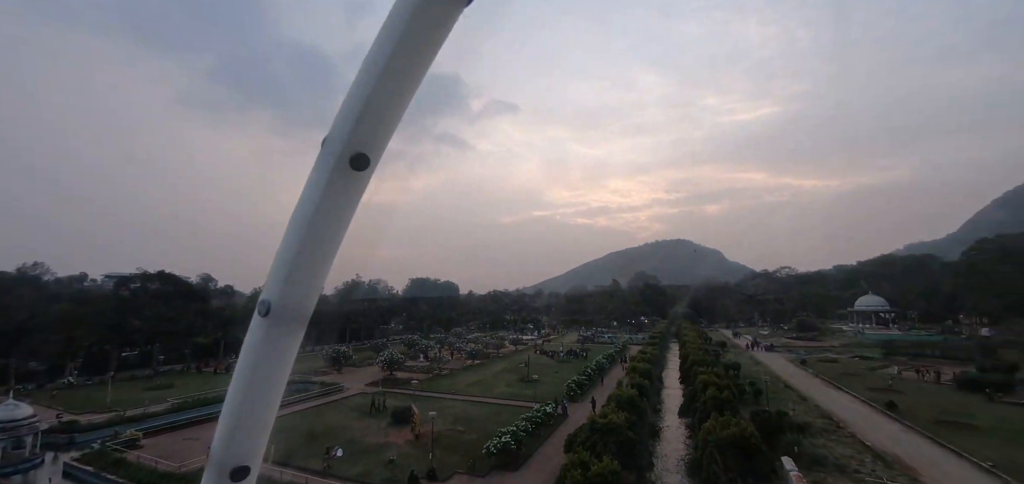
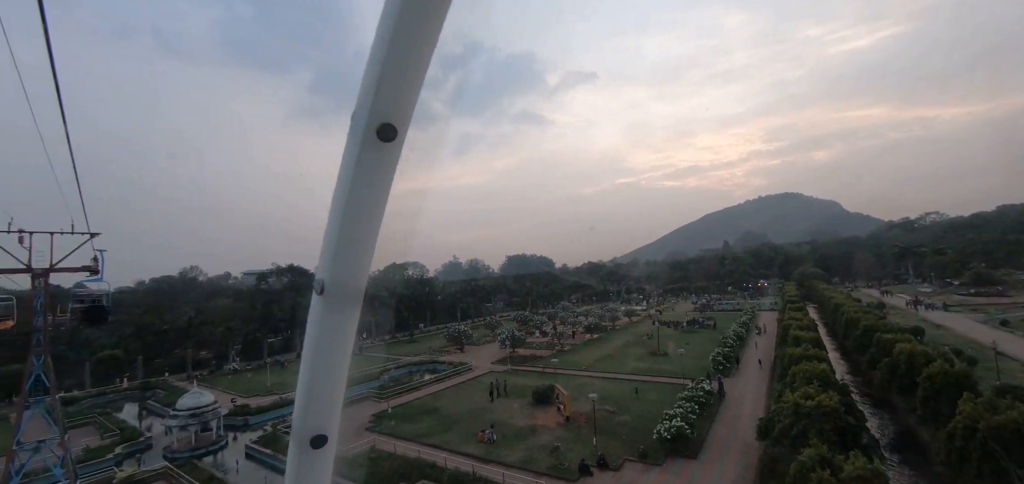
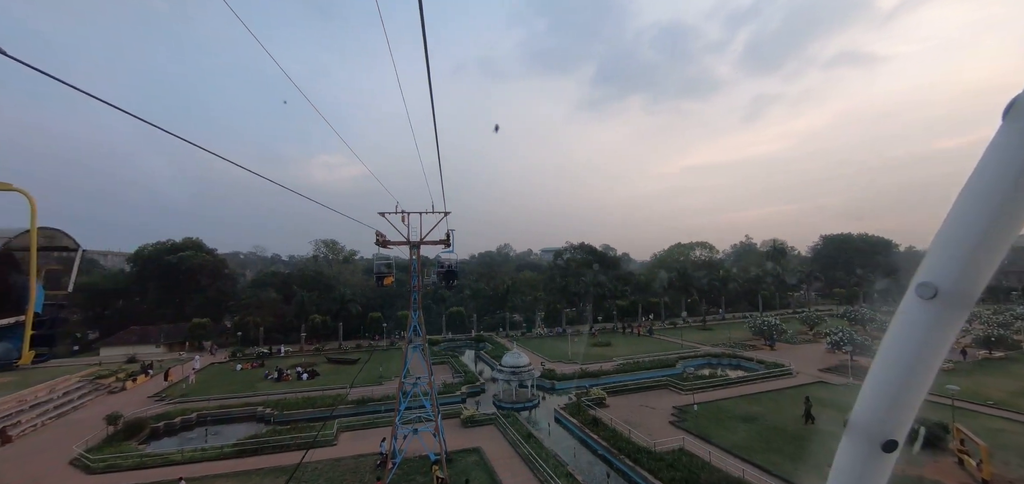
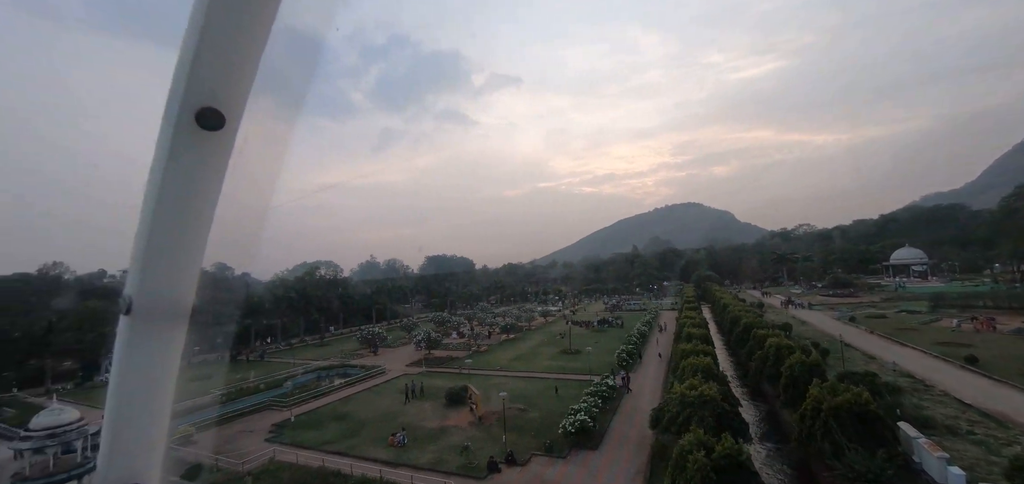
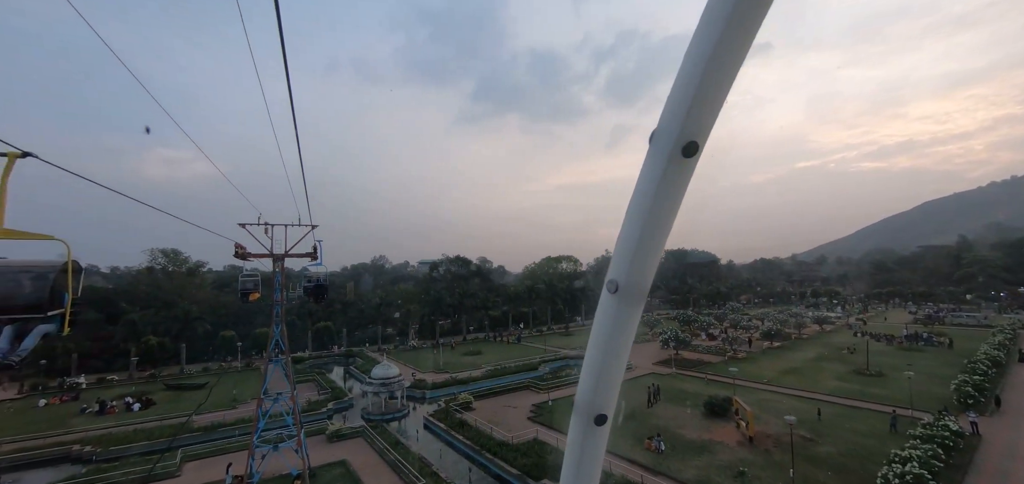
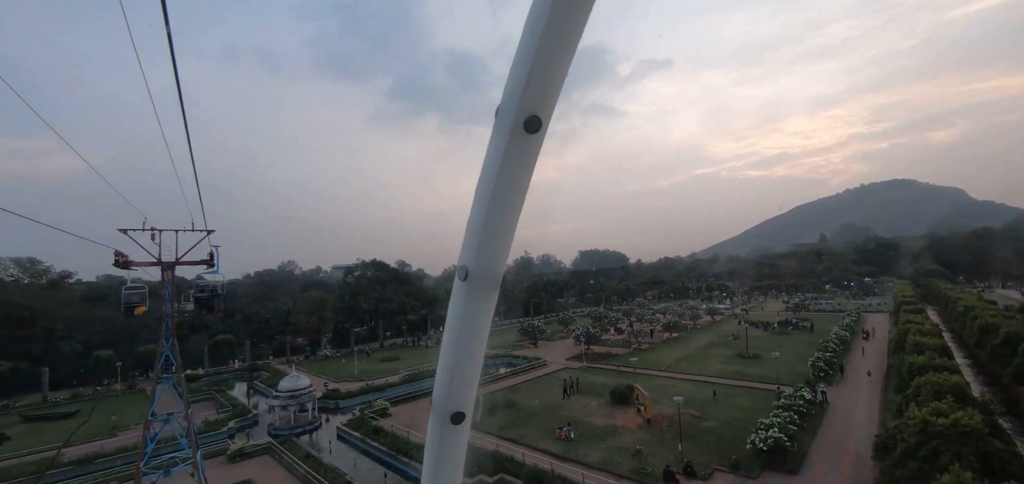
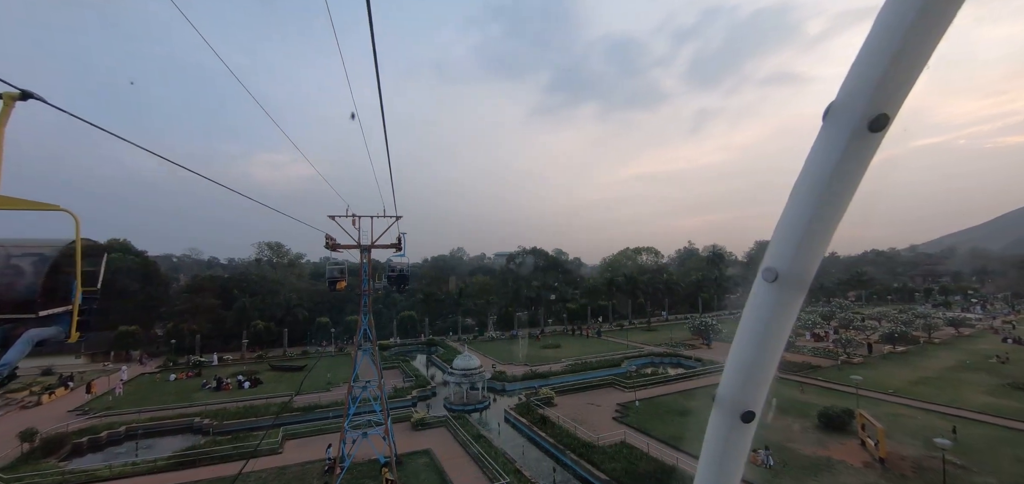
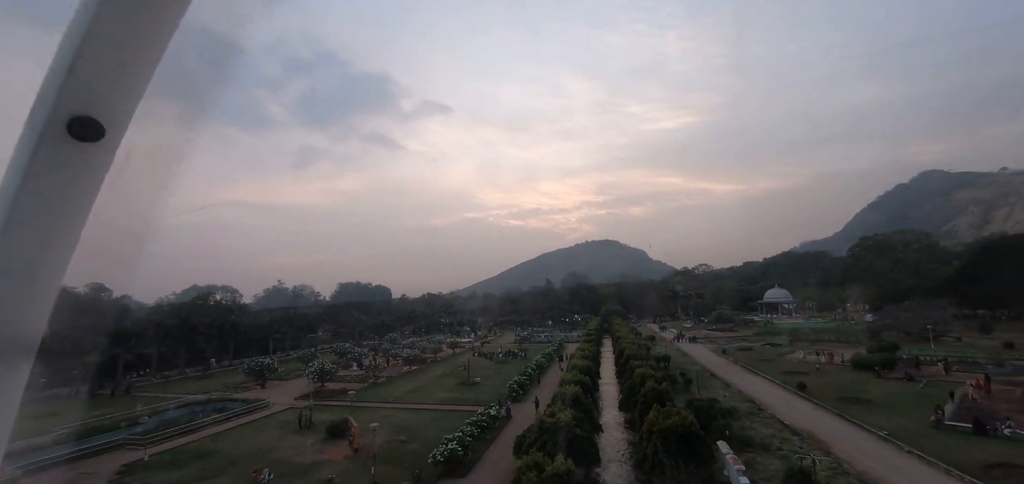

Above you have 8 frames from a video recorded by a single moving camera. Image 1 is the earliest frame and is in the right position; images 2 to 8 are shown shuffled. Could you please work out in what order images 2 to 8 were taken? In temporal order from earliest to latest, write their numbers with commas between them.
8, 4, 2, 6, 5, 7, 3
